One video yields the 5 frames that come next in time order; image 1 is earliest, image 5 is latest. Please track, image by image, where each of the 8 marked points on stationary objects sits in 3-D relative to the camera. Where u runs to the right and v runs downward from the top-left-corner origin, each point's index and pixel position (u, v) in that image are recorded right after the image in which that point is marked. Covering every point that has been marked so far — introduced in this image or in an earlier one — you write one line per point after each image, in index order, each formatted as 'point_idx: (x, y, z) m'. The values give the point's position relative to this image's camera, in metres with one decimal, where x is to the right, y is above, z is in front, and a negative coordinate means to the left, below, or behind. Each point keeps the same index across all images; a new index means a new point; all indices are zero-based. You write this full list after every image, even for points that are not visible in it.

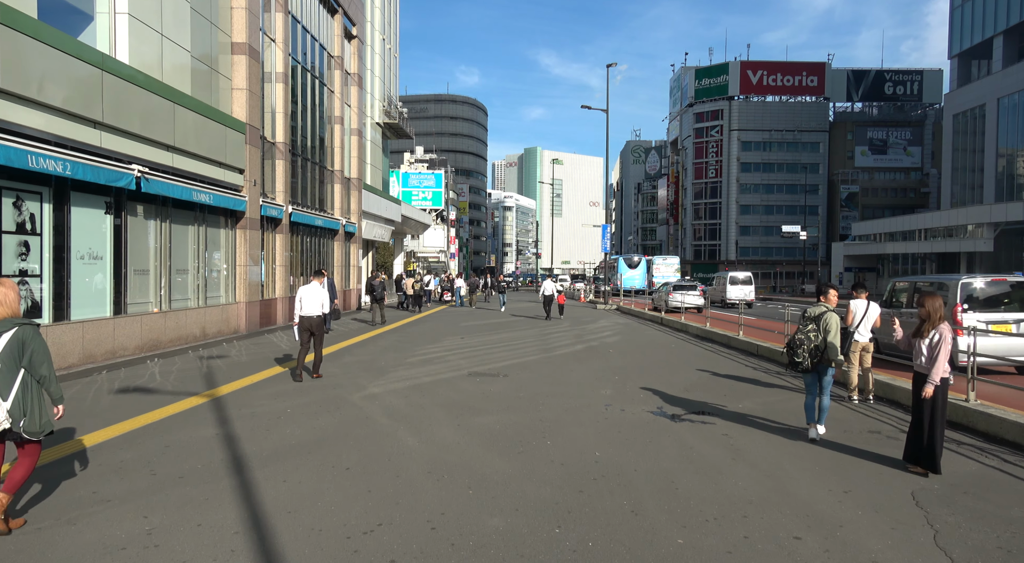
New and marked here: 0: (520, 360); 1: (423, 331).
0: (+0.1, -1.6, +13.2) m
1: (-2.5, -1.4, +19.3) m
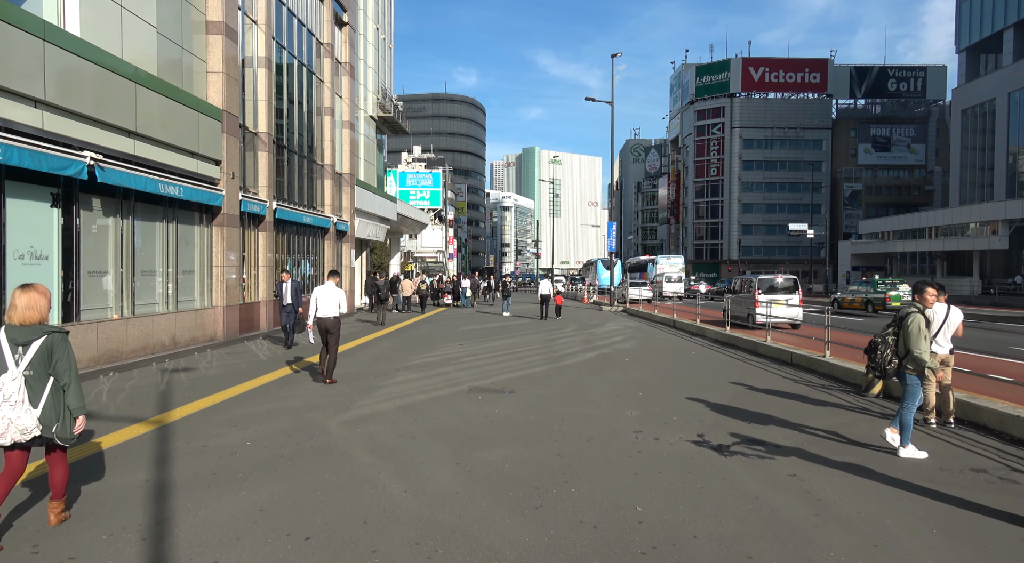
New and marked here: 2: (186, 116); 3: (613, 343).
0: (+0.2, -1.6, +11.8) m
1: (-2.4, -1.5, +17.9) m
2: (-6.9, +3.5, +14.0) m
3: (+2.5, -1.5, +16.4) m
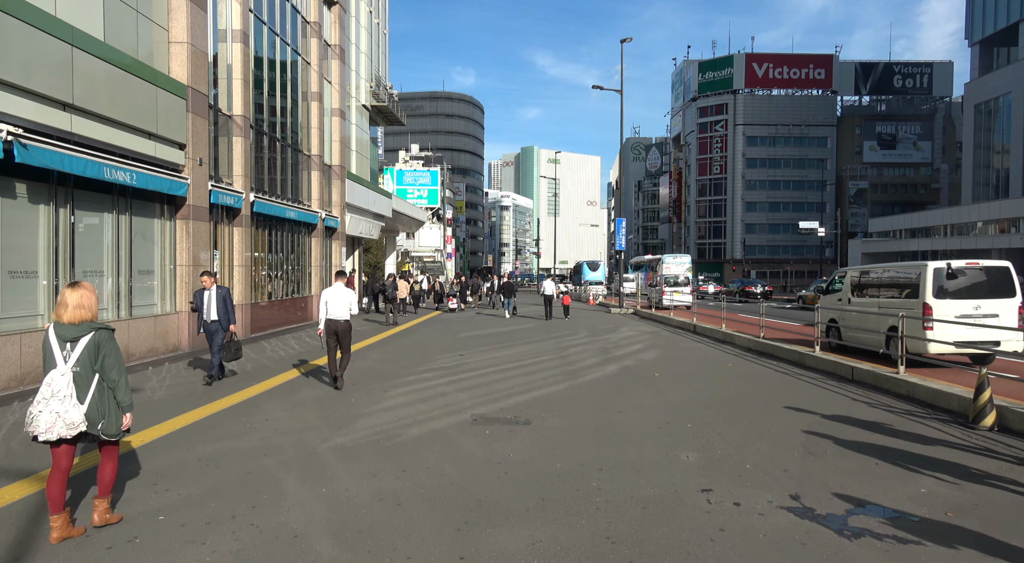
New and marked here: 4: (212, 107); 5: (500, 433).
0: (+0.4, -1.6, +9.8) m
1: (-2.3, -1.5, +15.9) m
2: (-6.7, +3.4, +12.1) m
3: (+2.6, -1.5, +14.5) m
4: (-6.8, +4.0, +15.3) m
5: (-0.1, -1.6, +7.2) m
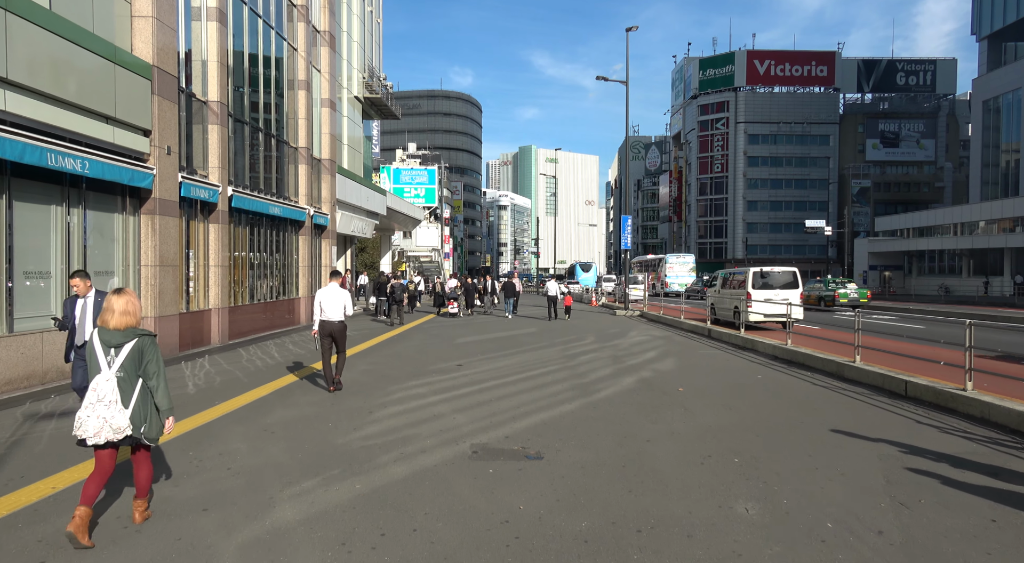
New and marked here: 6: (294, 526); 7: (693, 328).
0: (+0.5, -1.6, +8.4) m
1: (-2.2, -1.5, +14.5) m
2: (-6.7, +3.4, +10.7) m
3: (+2.7, -1.6, +13.1) m
4: (-6.8, +3.9, +13.9) m
5: (-0.1, -1.7, +5.8) m
6: (-1.5, -1.7, +4.5) m
7: (+5.3, -1.4, +19.7) m
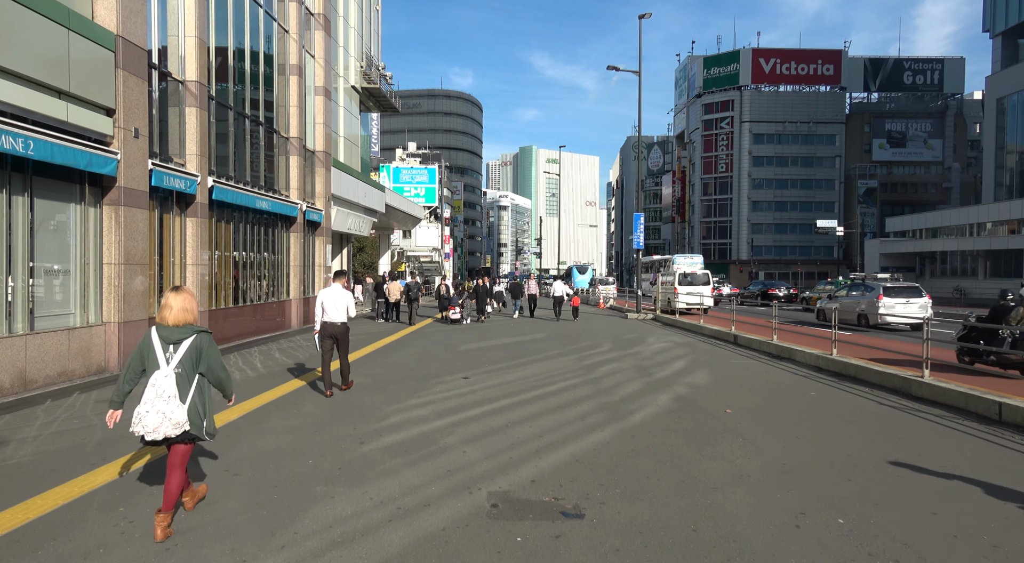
0: (+0.7, -1.7, +6.9) m
1: (-2.0, -1.5, +13.0) m
2: (-6.4, +3.4, +9.2) m
3: (+2.9, -1.6, +11.6) m
4: (-6.5, +3.9, +12.4) m
5: (+0.2, -1.7, +4.3) m
6: (-1.3, -1.7, +3.0) m
7: (+5.5, -1.4, +18.2) m
